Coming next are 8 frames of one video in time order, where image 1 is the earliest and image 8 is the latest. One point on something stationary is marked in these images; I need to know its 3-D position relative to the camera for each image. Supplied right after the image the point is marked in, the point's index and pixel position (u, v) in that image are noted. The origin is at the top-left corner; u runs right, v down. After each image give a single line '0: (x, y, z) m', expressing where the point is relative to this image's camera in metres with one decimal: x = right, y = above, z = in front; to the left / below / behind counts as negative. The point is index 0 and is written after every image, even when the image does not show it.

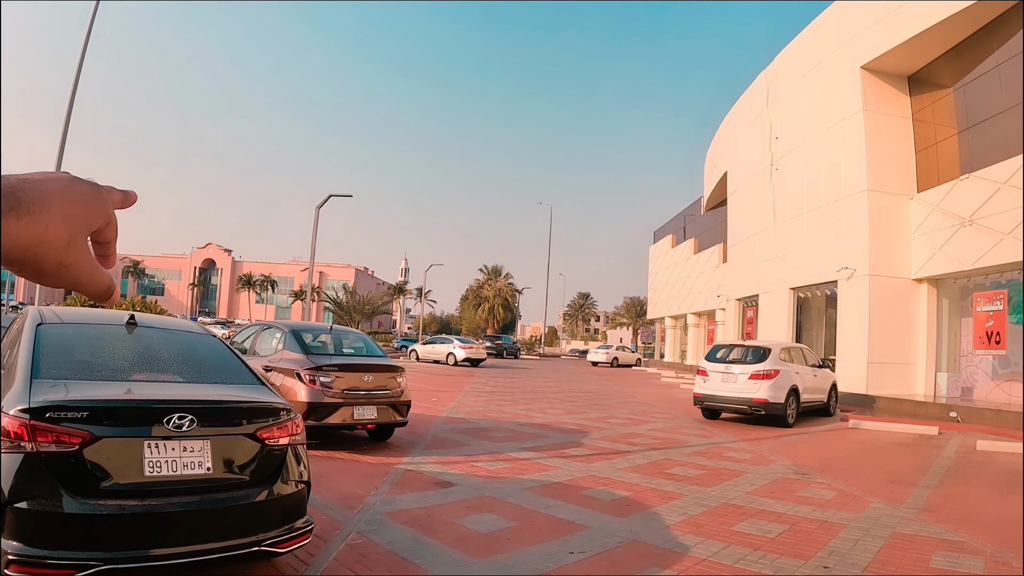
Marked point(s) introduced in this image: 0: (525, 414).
0: (+0.3, -2.4, +12.4) m
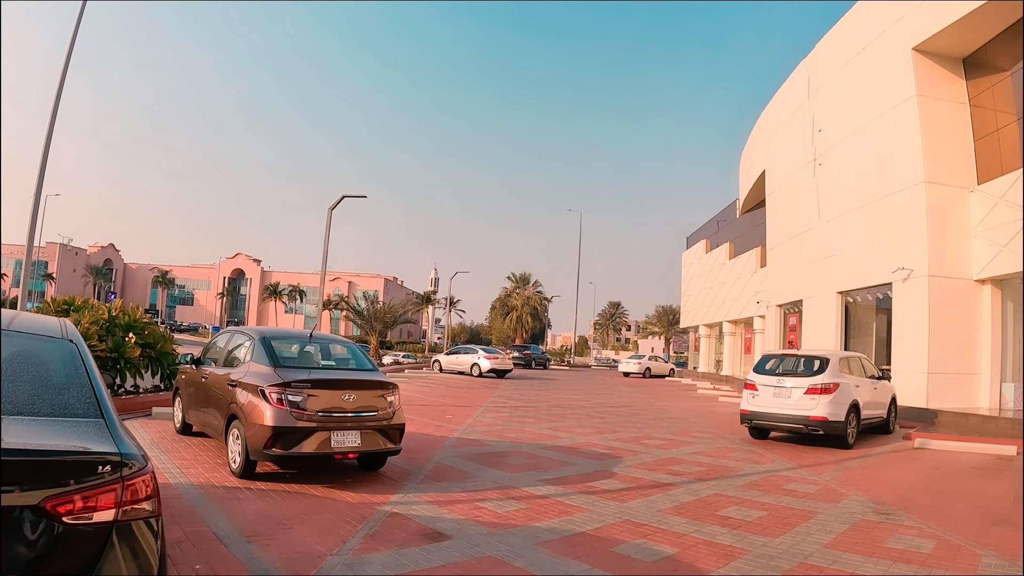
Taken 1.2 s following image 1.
0: (+0.6, -2.4, +10.9) m
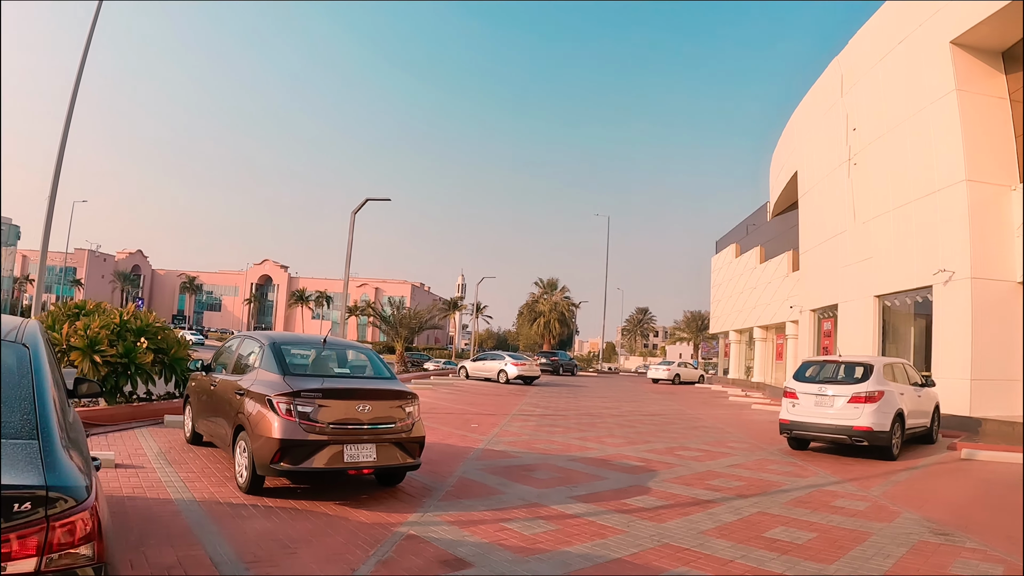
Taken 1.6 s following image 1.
0: (+1.0, -2.5, +10.4) m
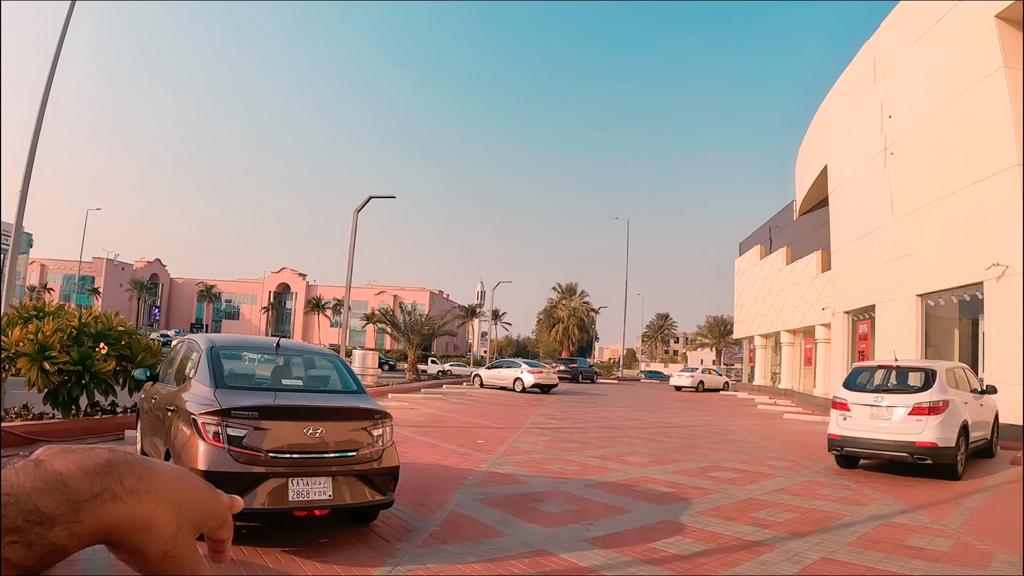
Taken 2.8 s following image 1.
0: (+1.1, -2.5, +9.0) m
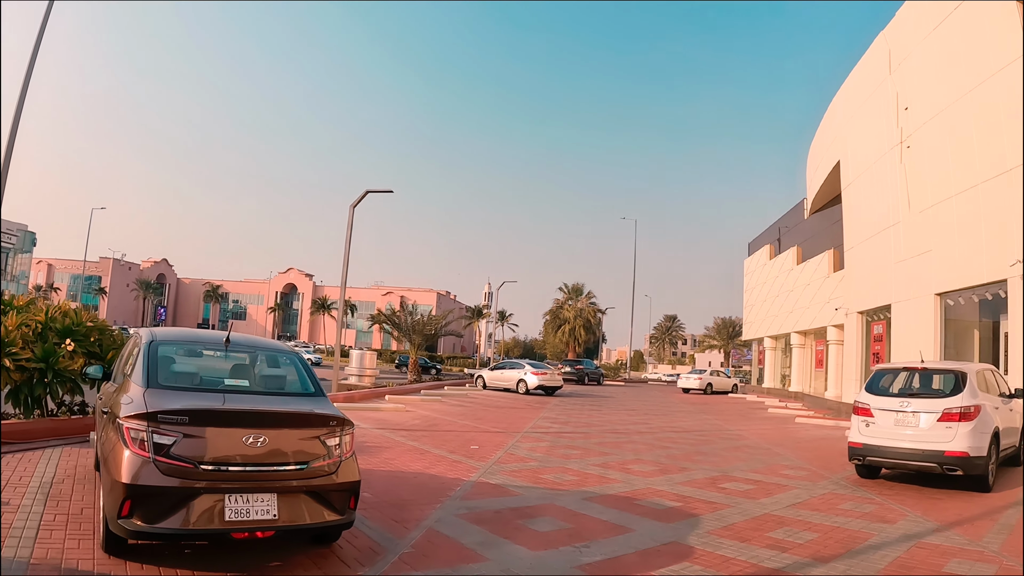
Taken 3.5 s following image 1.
0: (+1.1, -2.4, +8.3) m
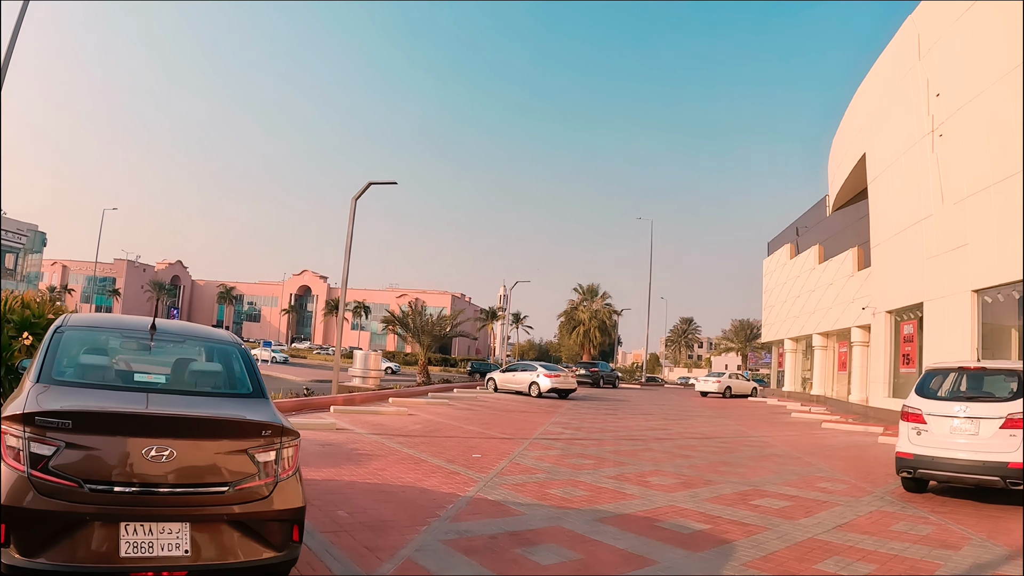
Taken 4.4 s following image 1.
0: (+1.1, -2.3, +7.3) m
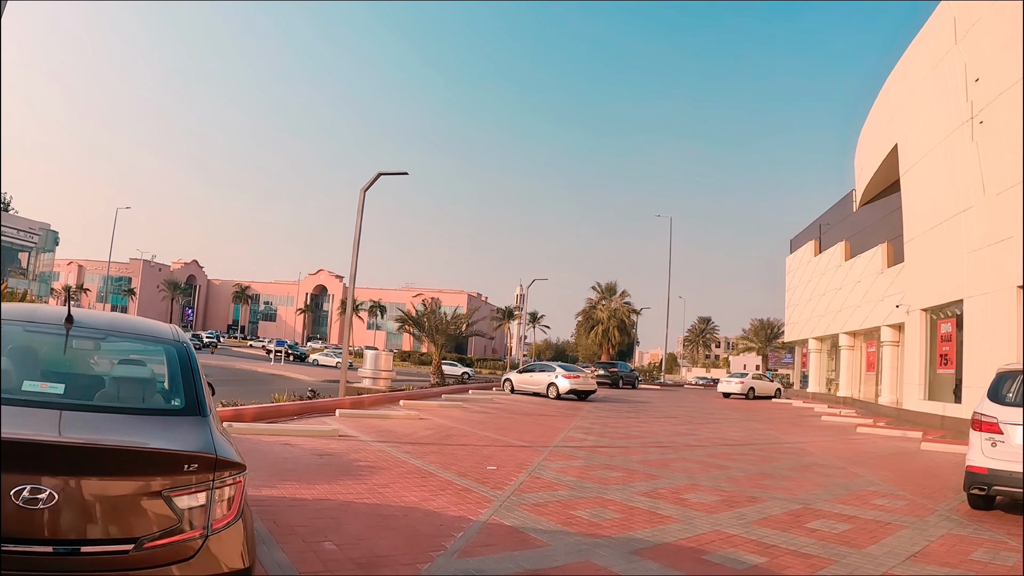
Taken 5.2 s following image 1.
0: (+1.3, -2.2, +6.3) m
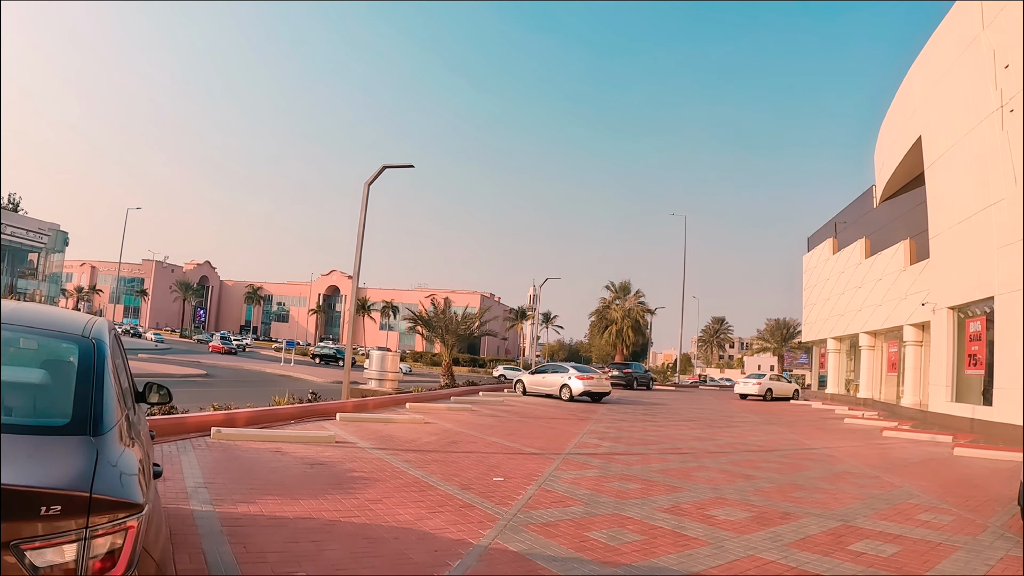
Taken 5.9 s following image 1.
0: (+1.3, -2.1, +5.6) m
